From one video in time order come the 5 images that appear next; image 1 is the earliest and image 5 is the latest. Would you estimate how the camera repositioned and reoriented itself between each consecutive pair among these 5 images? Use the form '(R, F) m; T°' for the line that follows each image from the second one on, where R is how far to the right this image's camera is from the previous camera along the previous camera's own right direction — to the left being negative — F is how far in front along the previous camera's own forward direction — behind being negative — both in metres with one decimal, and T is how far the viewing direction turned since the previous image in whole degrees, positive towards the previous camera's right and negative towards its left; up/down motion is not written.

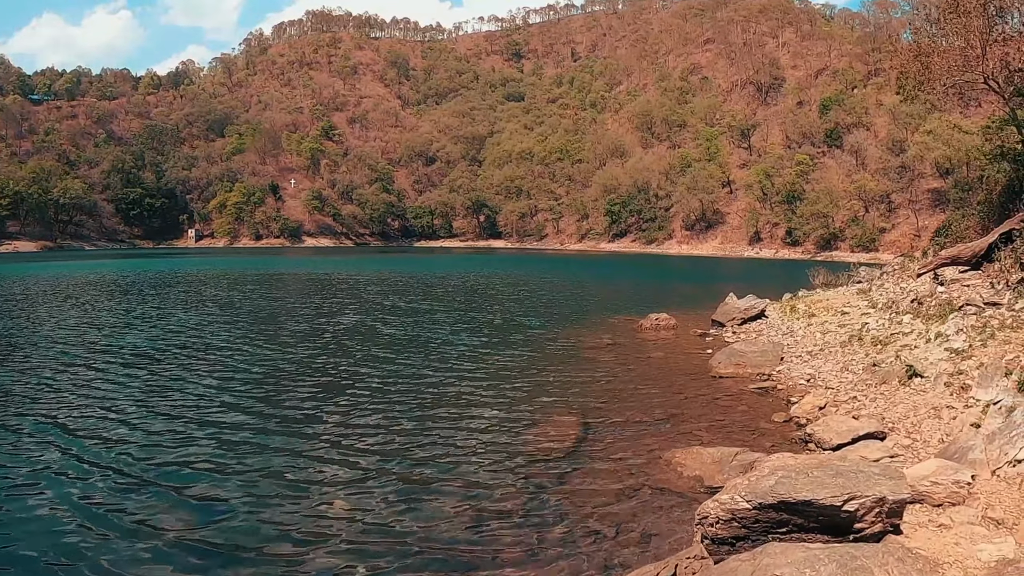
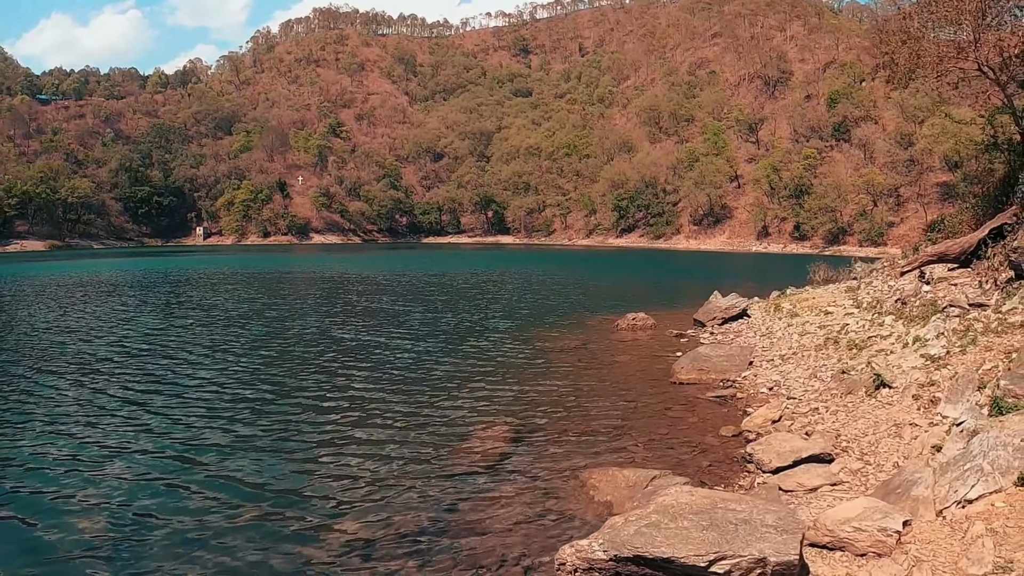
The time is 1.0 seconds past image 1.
(+2.3, +1.7) m; -1°
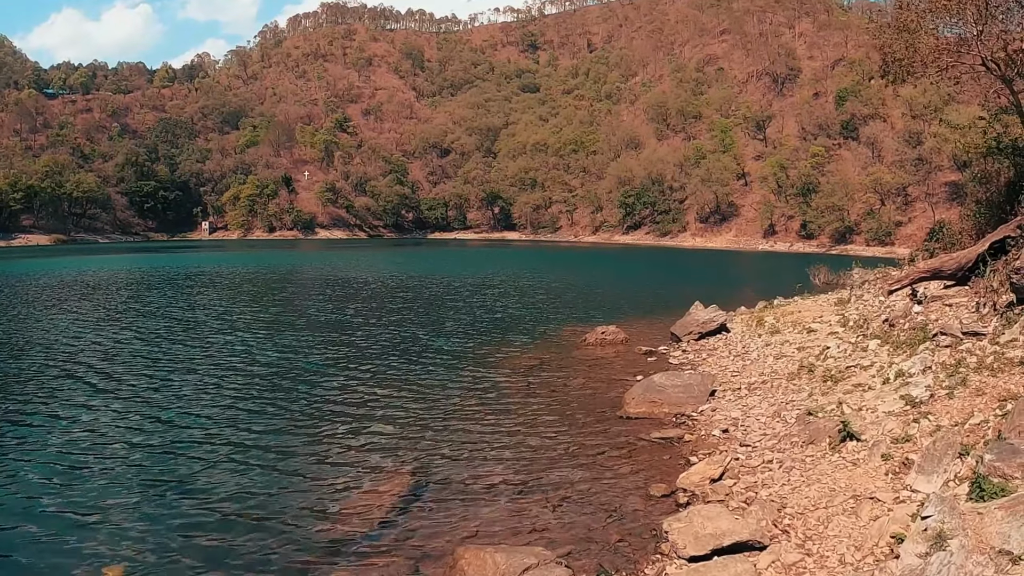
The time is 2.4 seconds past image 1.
(+2.6, +2.8) m; -1°
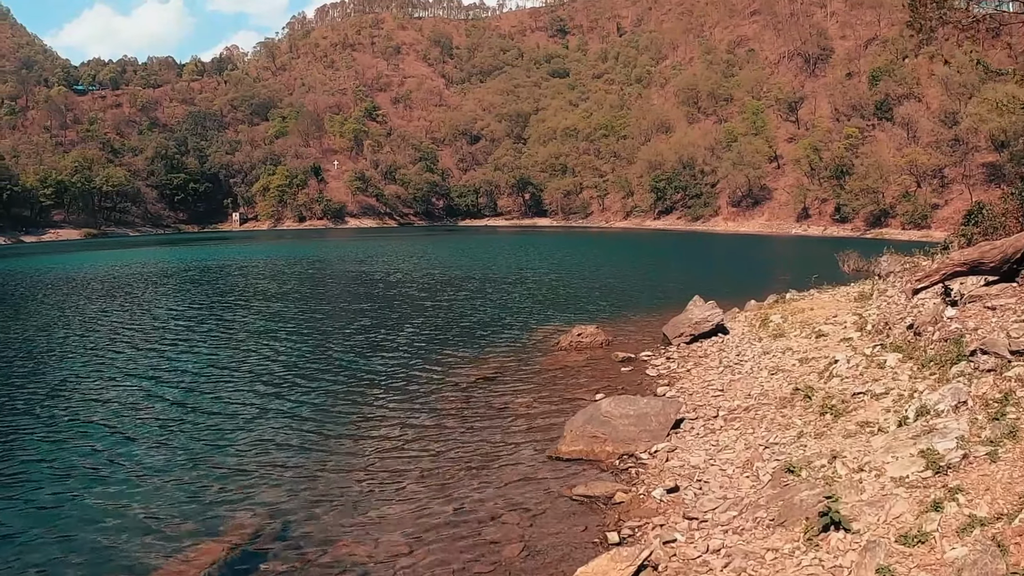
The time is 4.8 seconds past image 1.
(+3.4, +4.9) m; -3°
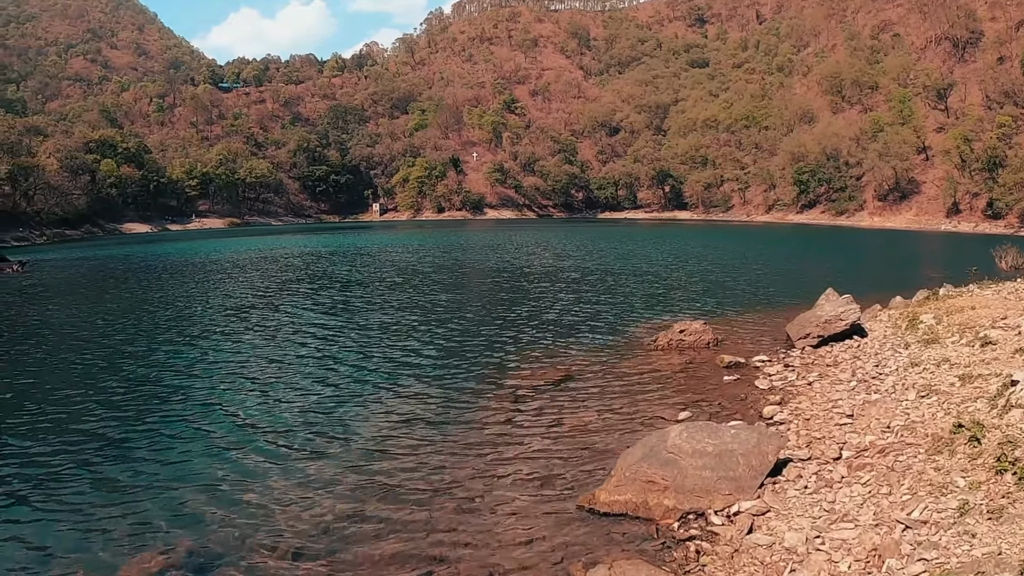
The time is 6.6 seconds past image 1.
(+2.0, +4.4) m; -12°
